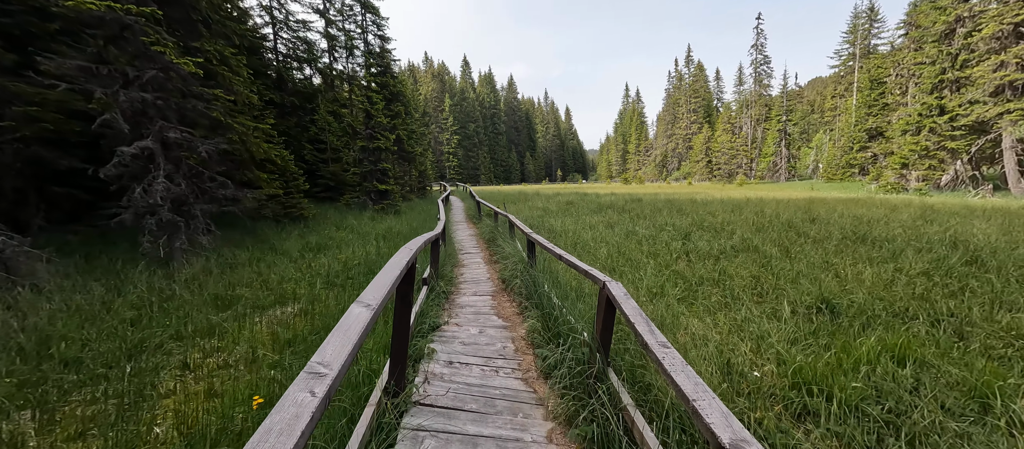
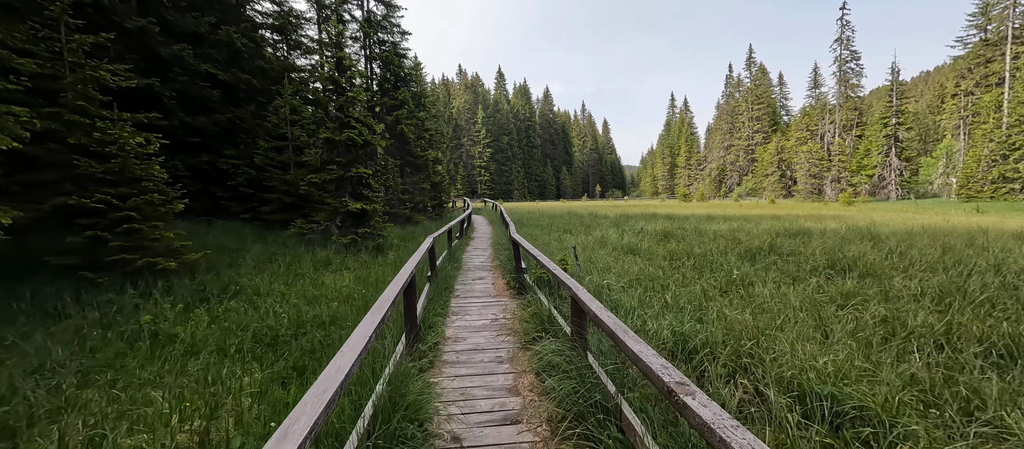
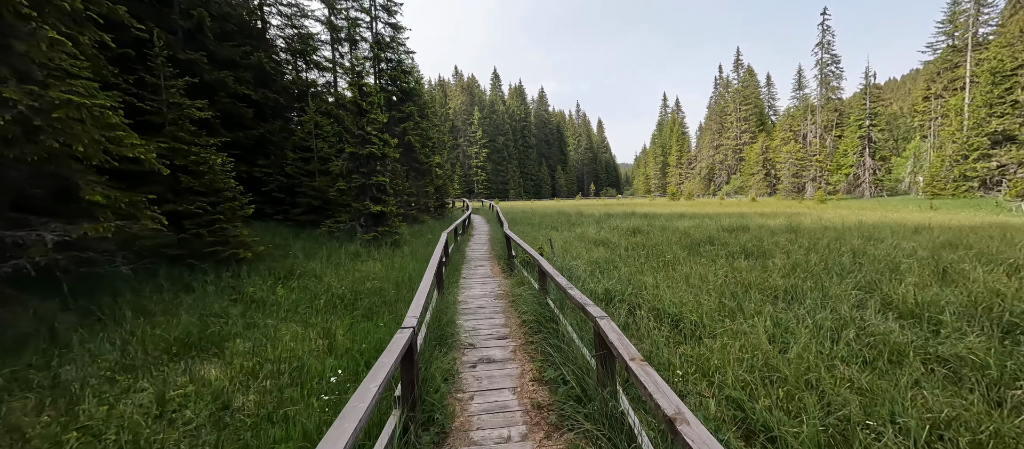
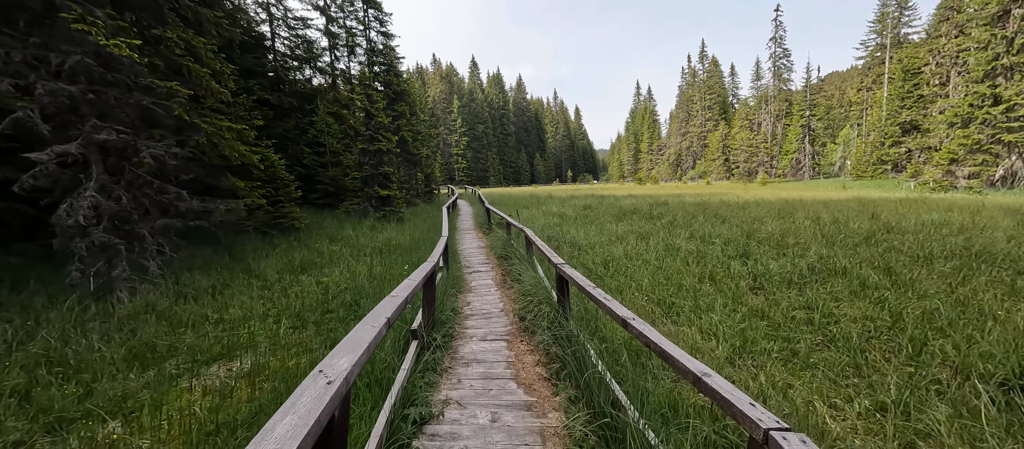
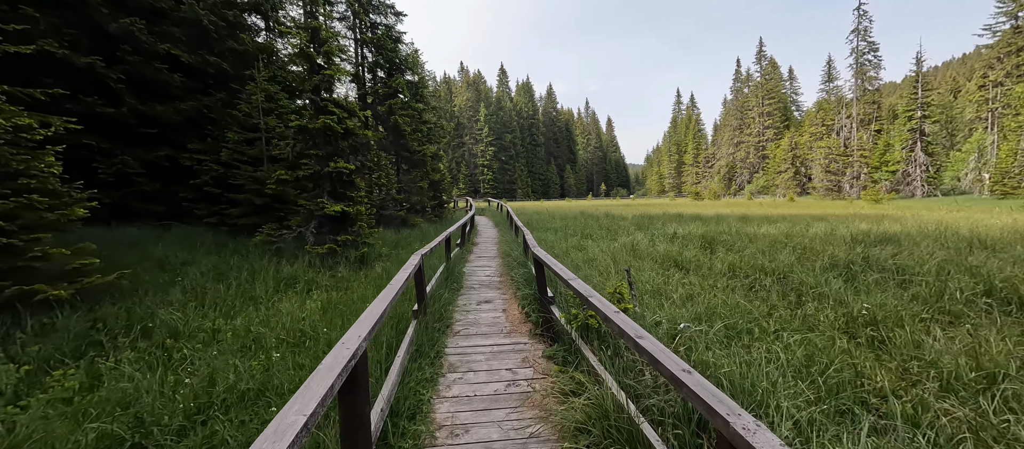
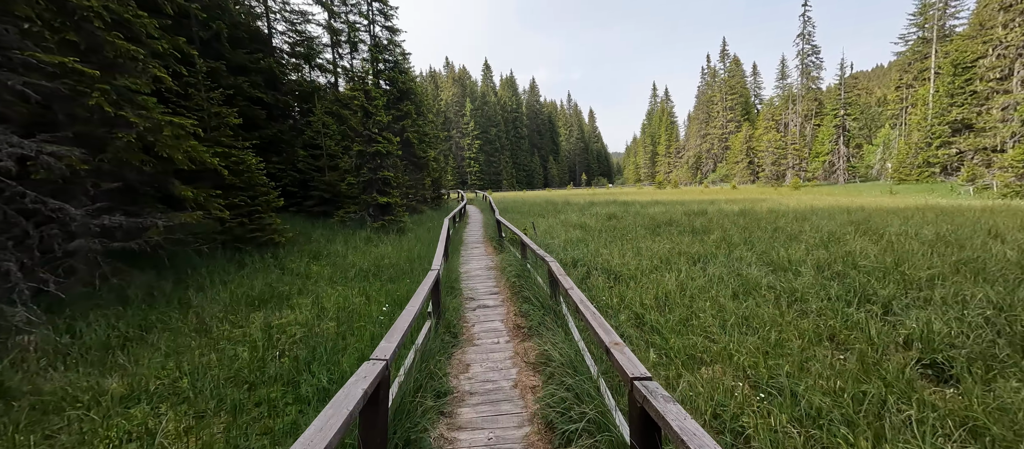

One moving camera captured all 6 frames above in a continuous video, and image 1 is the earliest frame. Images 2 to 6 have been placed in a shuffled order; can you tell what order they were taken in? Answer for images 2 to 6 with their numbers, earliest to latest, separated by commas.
4, 6, 3, 2, 5
